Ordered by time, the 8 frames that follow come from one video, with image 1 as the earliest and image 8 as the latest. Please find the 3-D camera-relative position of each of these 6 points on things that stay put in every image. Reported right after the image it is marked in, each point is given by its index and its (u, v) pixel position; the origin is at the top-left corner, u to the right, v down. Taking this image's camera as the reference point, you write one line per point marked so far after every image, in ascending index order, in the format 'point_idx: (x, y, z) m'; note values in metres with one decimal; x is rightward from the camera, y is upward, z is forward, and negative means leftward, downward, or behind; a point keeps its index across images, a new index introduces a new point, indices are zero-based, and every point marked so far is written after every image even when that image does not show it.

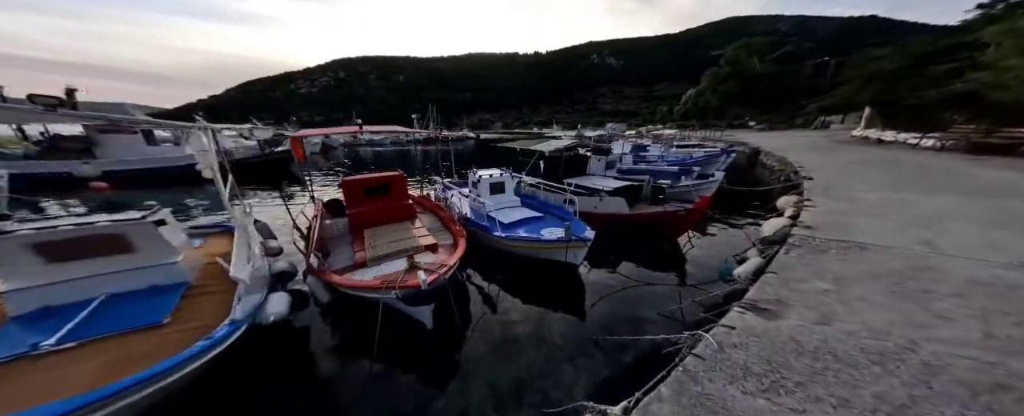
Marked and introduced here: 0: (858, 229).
0: (+8.4, -0.5, +6.8) m
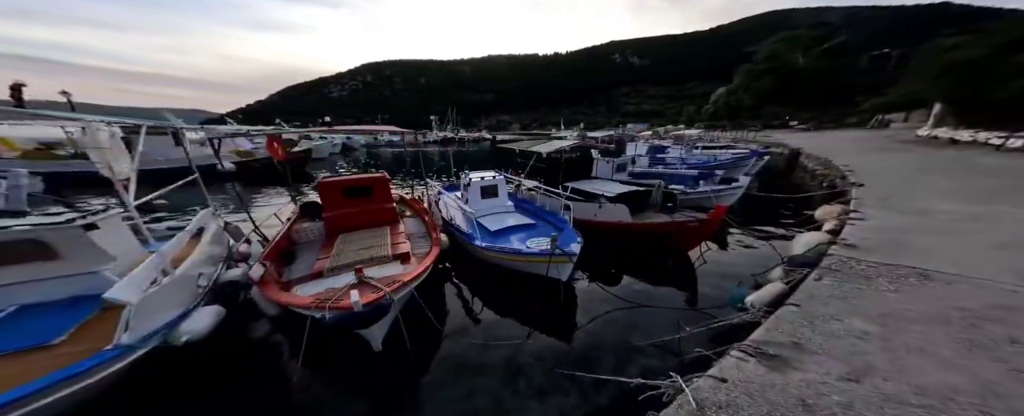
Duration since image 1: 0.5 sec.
0: (+7.9, -0.8, +5.5) m
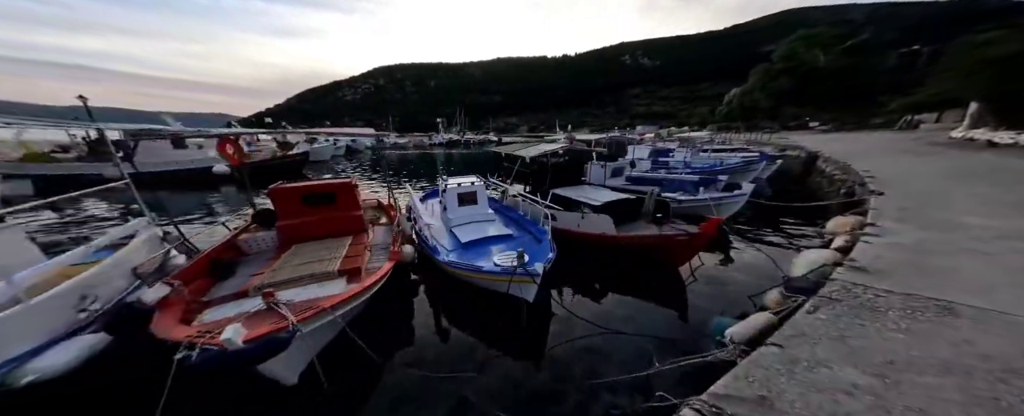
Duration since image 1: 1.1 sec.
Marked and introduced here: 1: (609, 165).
0: (+7.0, -1.1, +4.7) m
1: (+5.3, +2.2, +14.8) m
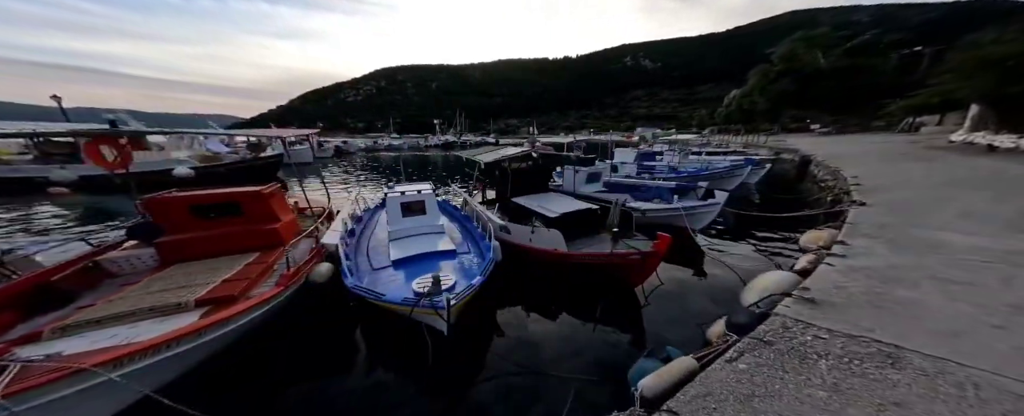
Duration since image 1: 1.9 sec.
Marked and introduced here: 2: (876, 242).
0: (+5.4, -1.5, +4.1) m
1: (+3.8, +1.8, +14.2) m
2: (+8.6, -0.8, +6.6) m
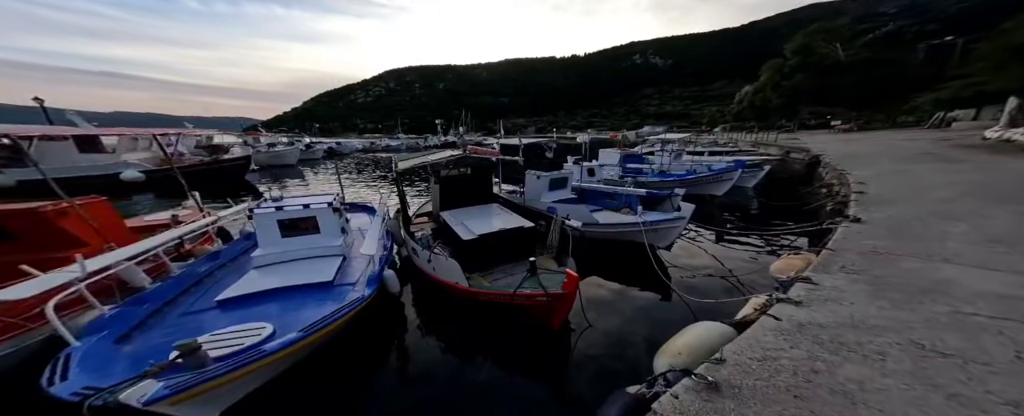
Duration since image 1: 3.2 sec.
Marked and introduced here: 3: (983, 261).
0: (+2.9, -1.9, +2.6) m
1: (+1.6, +1.4, +12.8) m
2: (+6.2, -1.2, +5.1) m
3: (+9.1, -0.9, +5.4) m
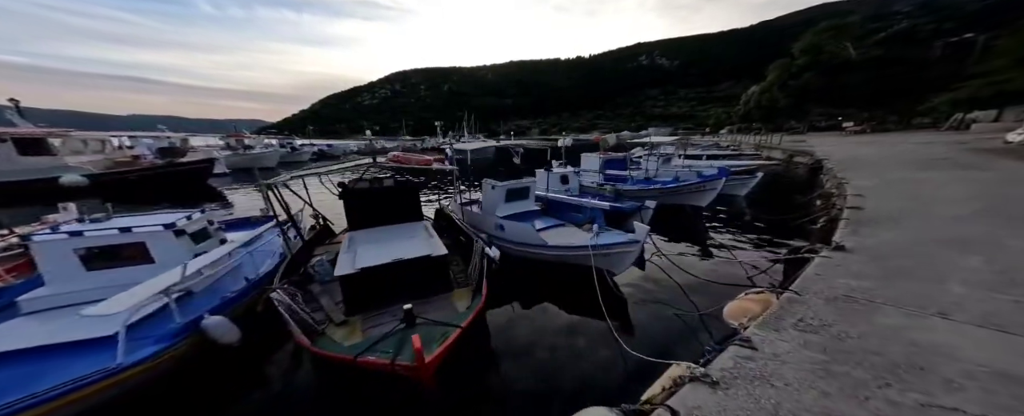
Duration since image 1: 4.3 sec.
0: (+0.6, -2.4, +1.3) m
1: (-0.4, +0.9, +11.5) m
2: (+3.9, -1.8, +3.7) m
3: (+6.9, -1.5, +4.0) m
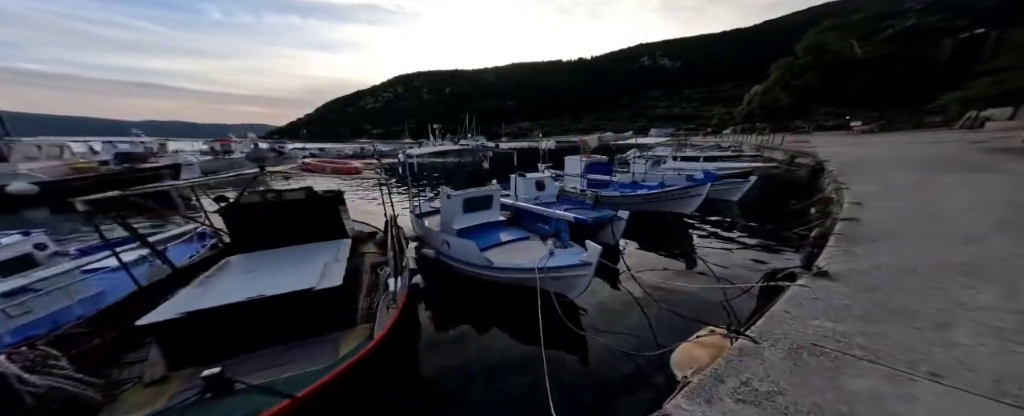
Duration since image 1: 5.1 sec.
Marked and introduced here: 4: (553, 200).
0: (-1.2, -2.8, +0.2) m
1: (-2.0, +0.5, +10.5) m
2: (+2.2, -2.1, +2.6) m
3: (+5.2, -1.8, +2.9) m
4: (+2.3, +0.4, +15.3) m
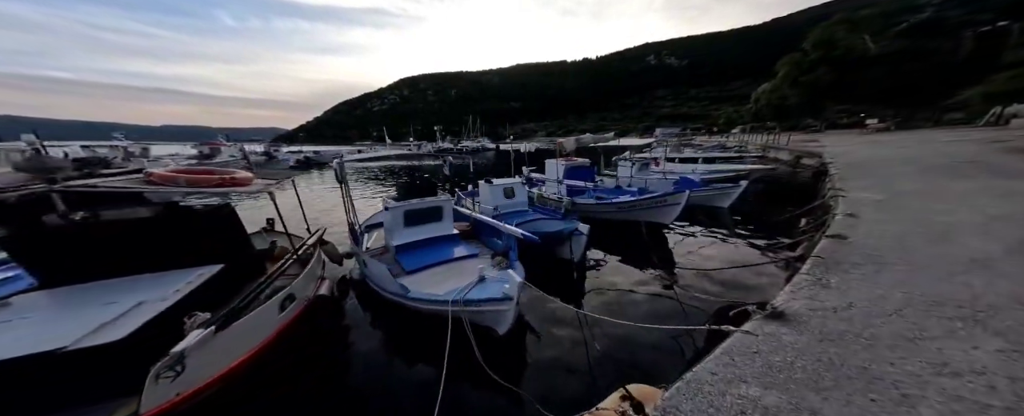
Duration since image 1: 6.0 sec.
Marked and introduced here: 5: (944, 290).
0: (-3.2, -3.1, -0.7) m
1: (-3.9, +0.1, +9.6) m
2: (+0.2, -2.5, +1.5) m
3: (+3.2, -2.2, +1.7) m
4: (+0.5, 0.0, +14.2) m
5: (+7.3, -1.3, +4.6) m
